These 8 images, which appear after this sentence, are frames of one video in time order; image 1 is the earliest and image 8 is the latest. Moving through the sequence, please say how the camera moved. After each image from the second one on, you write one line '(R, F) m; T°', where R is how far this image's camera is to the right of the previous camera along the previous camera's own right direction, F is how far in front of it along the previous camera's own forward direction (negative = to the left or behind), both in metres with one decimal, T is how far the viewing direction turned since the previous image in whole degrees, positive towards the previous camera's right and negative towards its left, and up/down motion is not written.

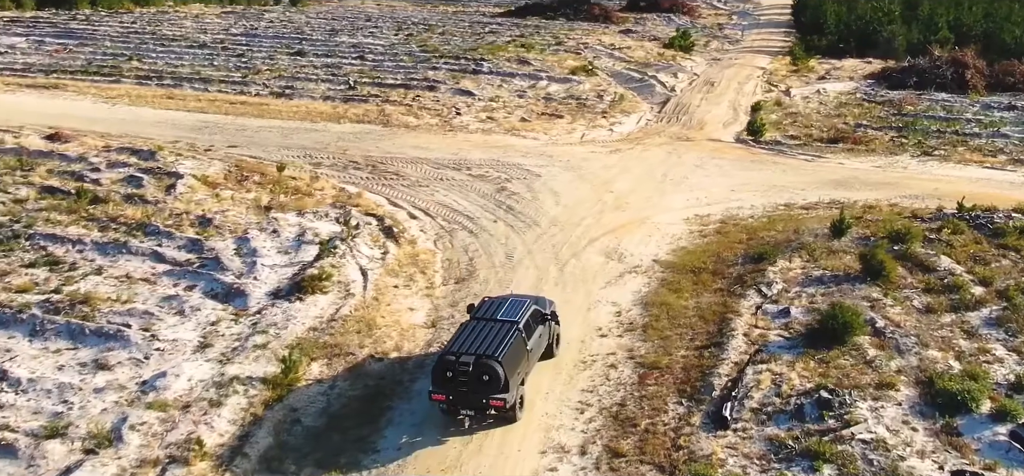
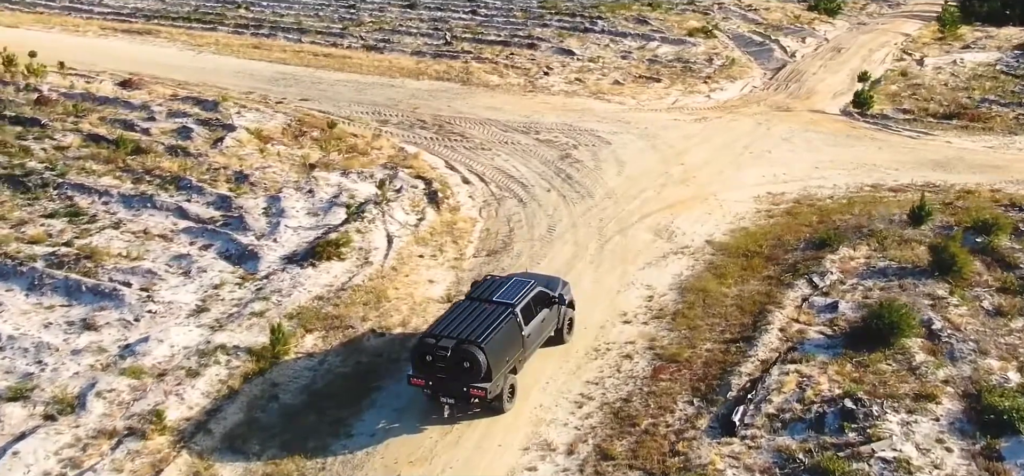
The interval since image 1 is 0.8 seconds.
(+1.4, +1.3) m; -5°
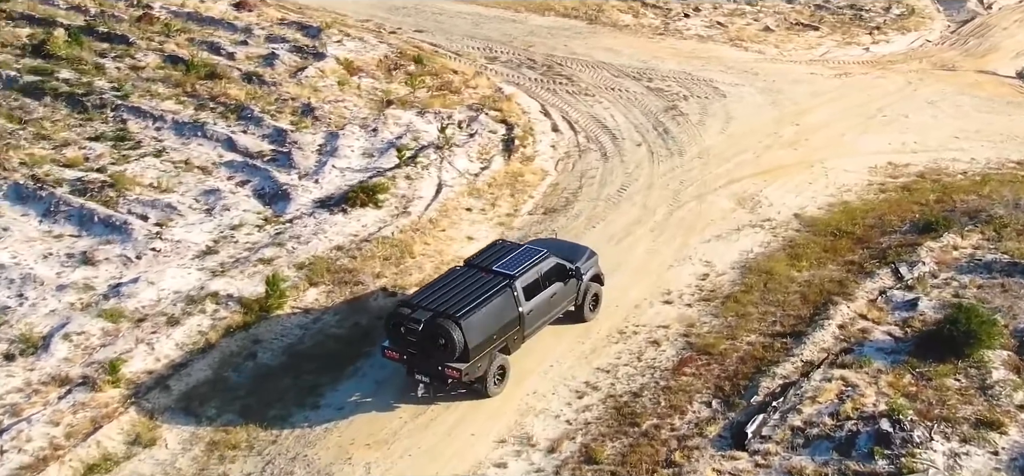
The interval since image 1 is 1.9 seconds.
(+1.9, +1.7) m; -7°
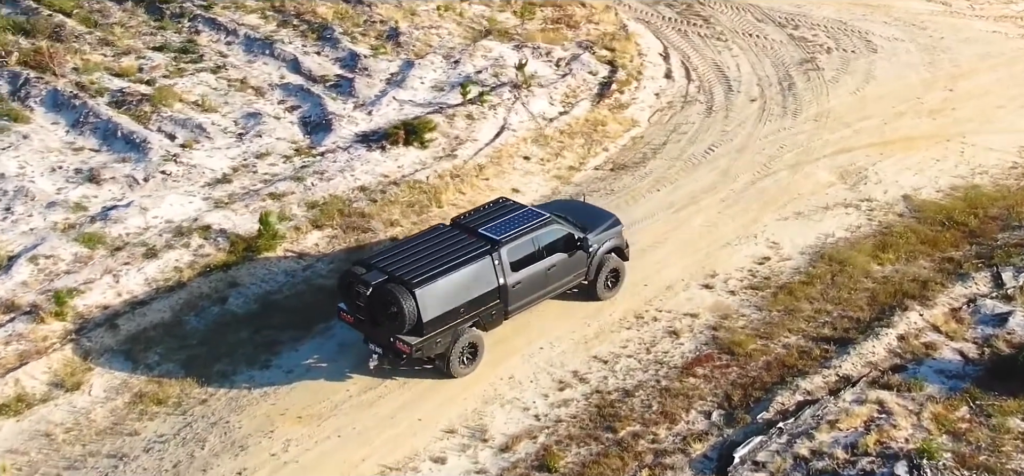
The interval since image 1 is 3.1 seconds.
(+2.2, +1.7) m; -8°
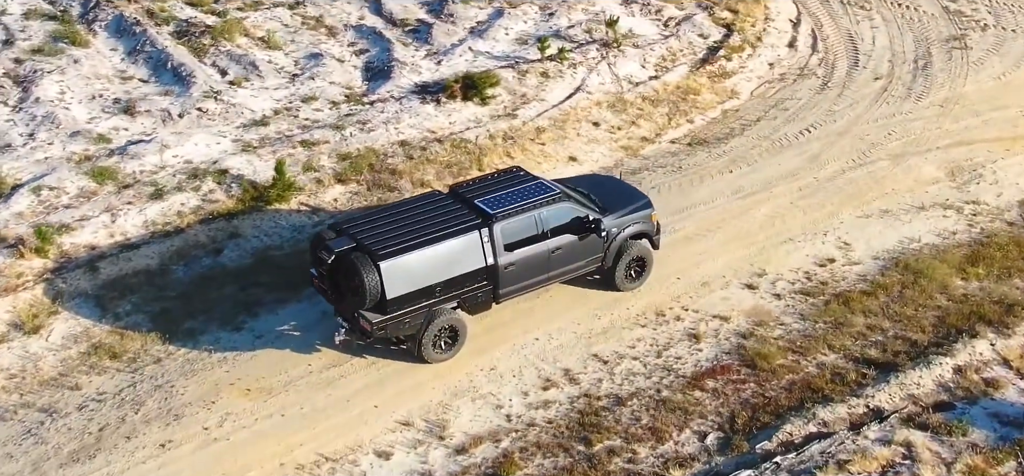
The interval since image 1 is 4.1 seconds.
(+1.7, +1.3) m; -7°
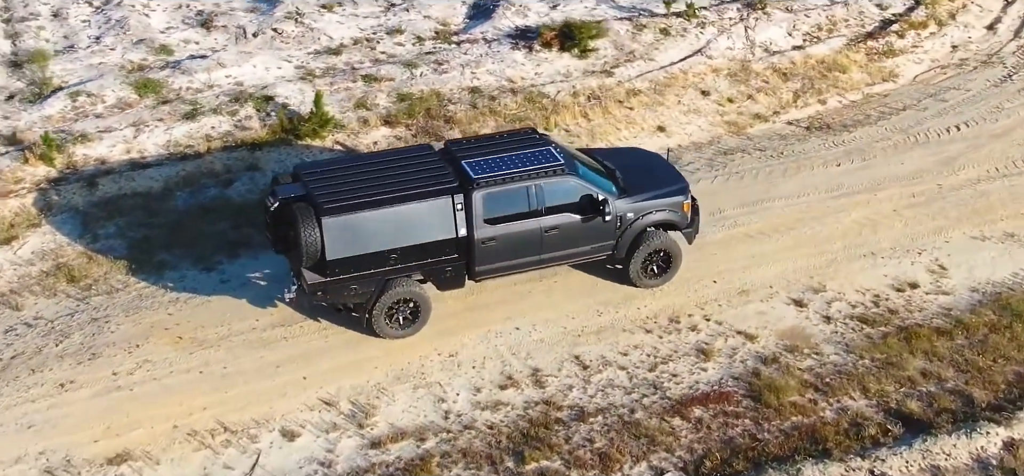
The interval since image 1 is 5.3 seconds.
(+1.9, +1.5) m; -10°
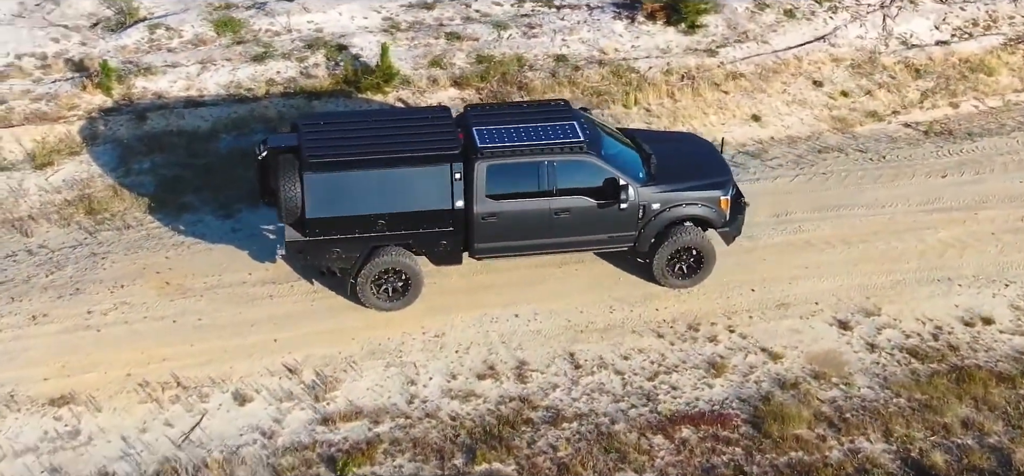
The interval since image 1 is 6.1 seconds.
(+1.4, +0.7) m; -9°
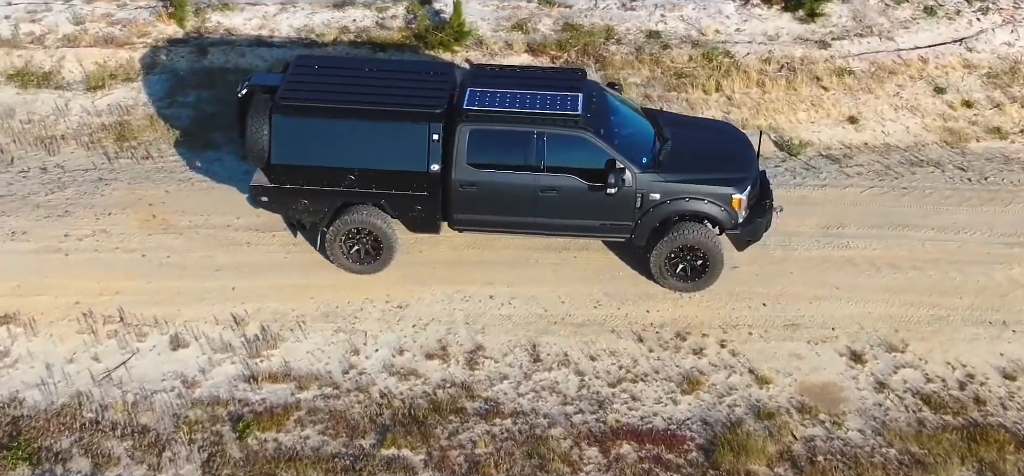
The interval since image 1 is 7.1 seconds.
(+1.8, +0.5) m; -10°
